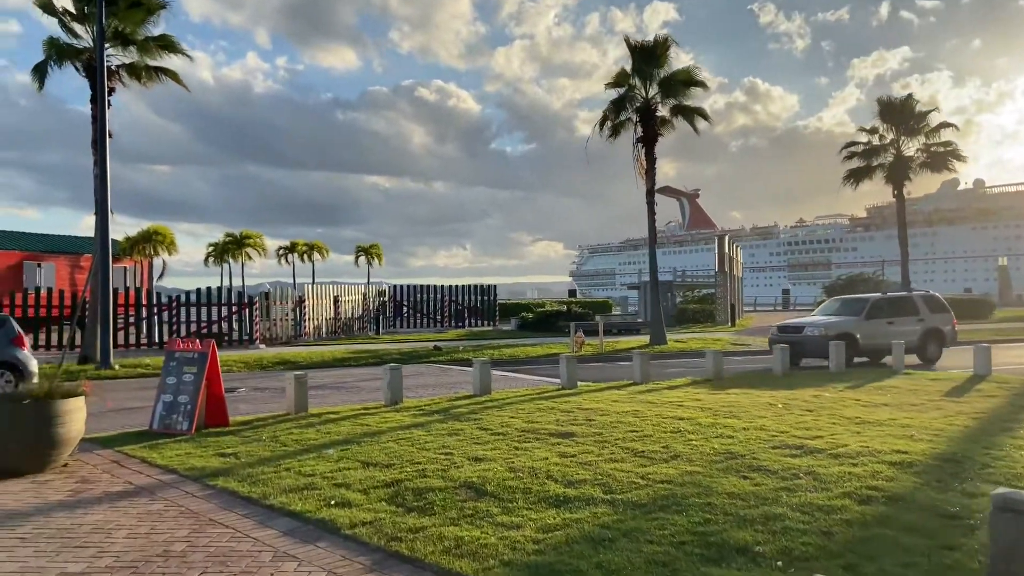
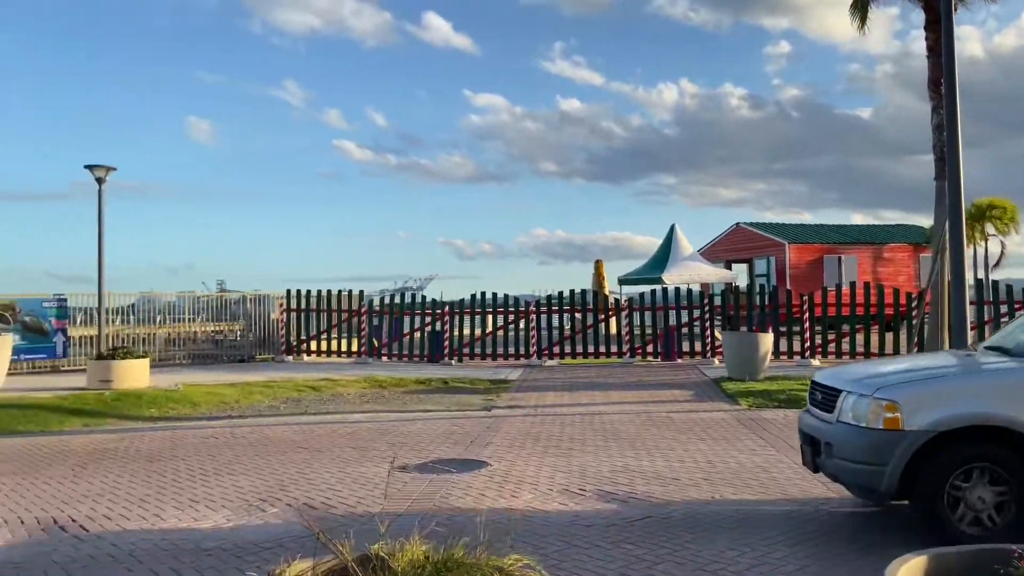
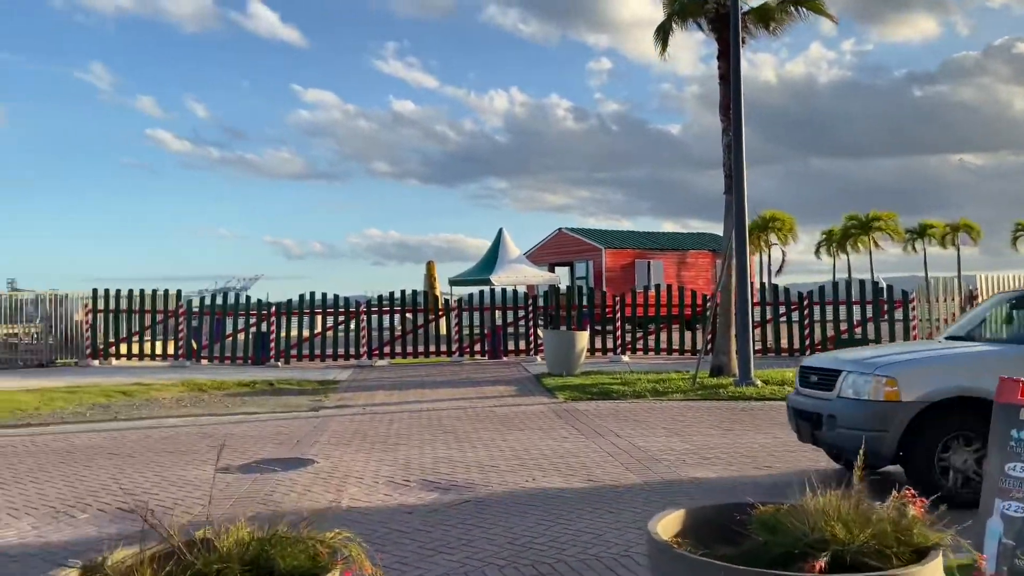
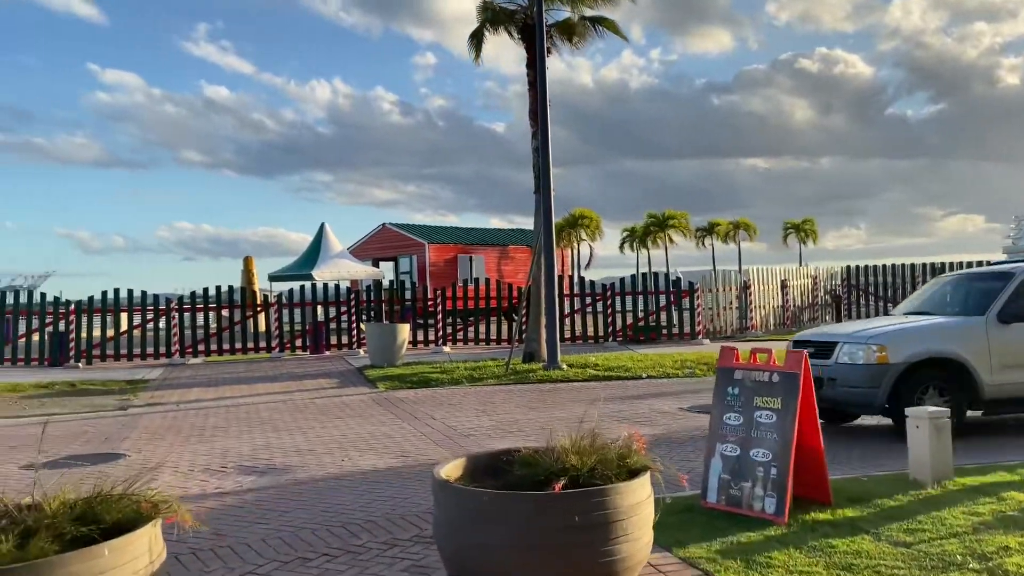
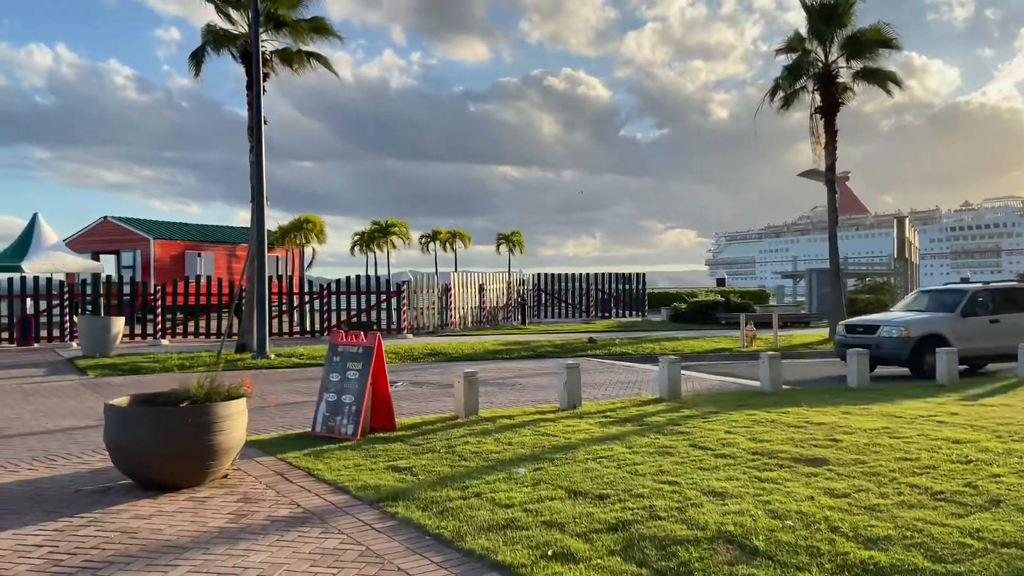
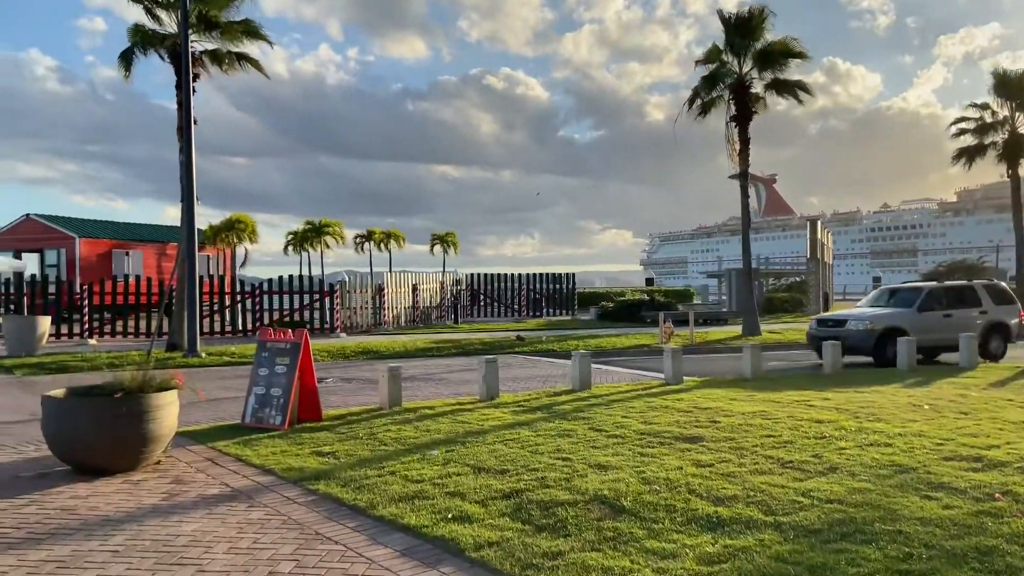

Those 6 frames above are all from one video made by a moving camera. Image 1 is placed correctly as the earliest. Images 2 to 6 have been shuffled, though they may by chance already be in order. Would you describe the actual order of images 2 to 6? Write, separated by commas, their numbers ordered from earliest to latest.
6, 5, 4, 3, 2
